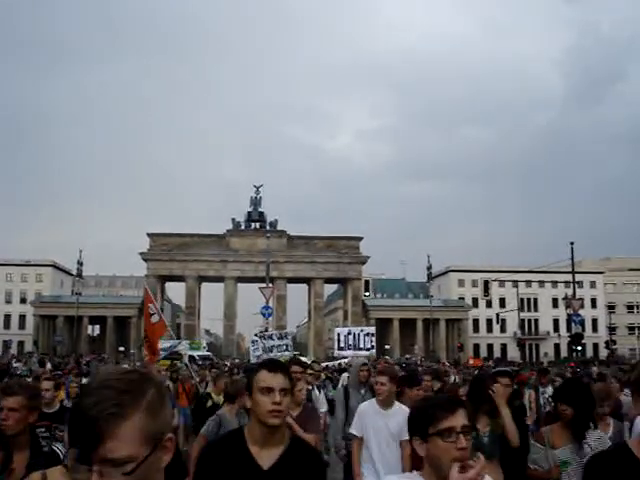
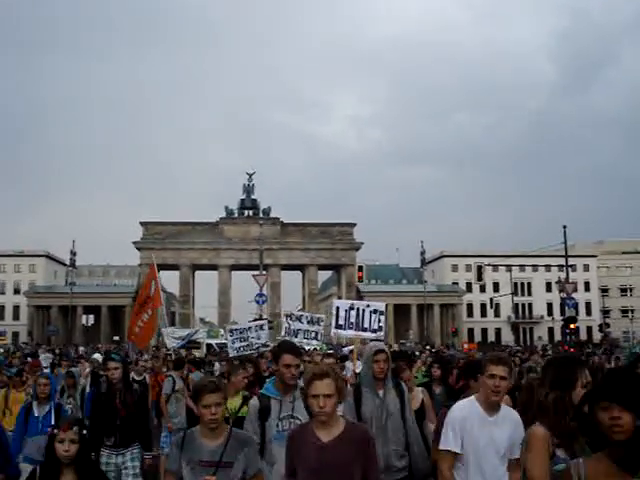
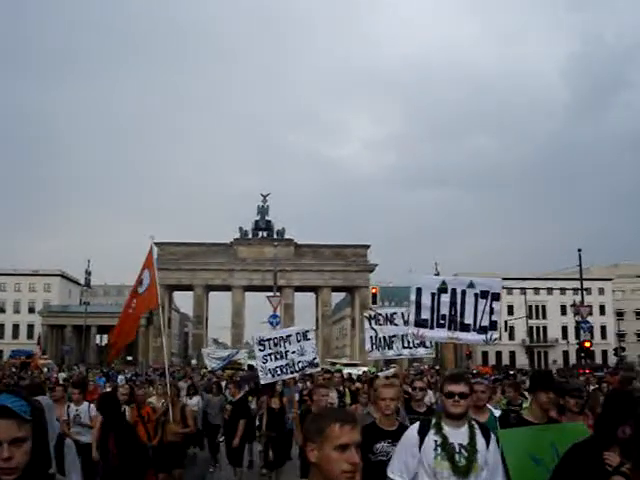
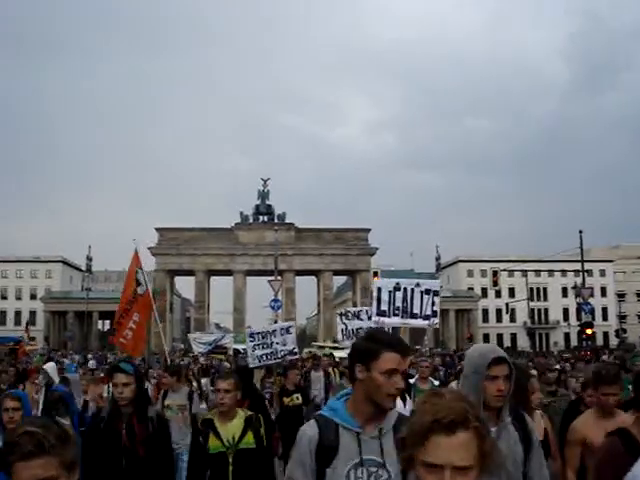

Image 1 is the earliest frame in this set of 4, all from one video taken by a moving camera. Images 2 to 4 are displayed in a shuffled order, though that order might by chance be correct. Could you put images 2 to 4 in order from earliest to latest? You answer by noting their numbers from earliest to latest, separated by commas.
2, 4, 3
